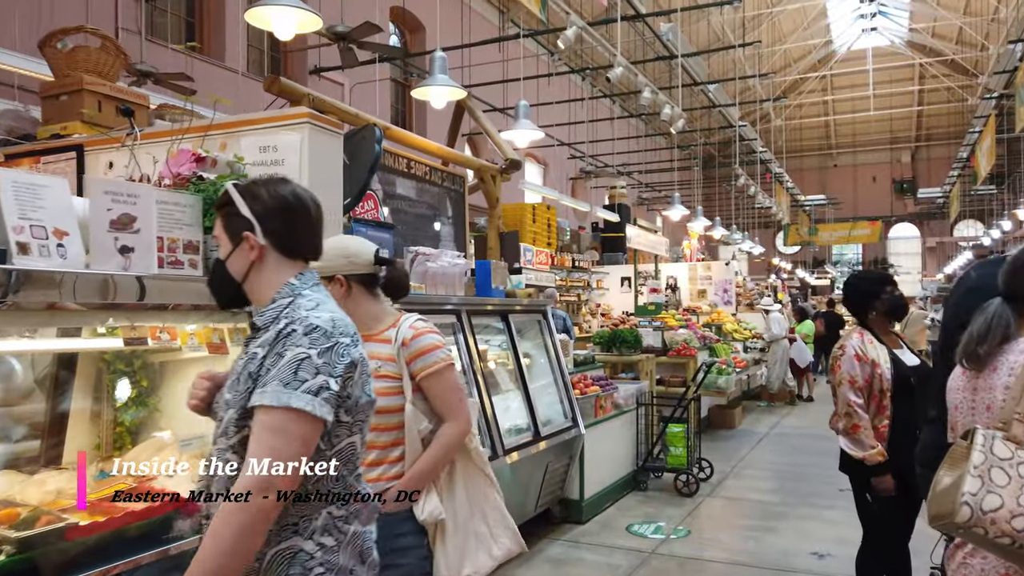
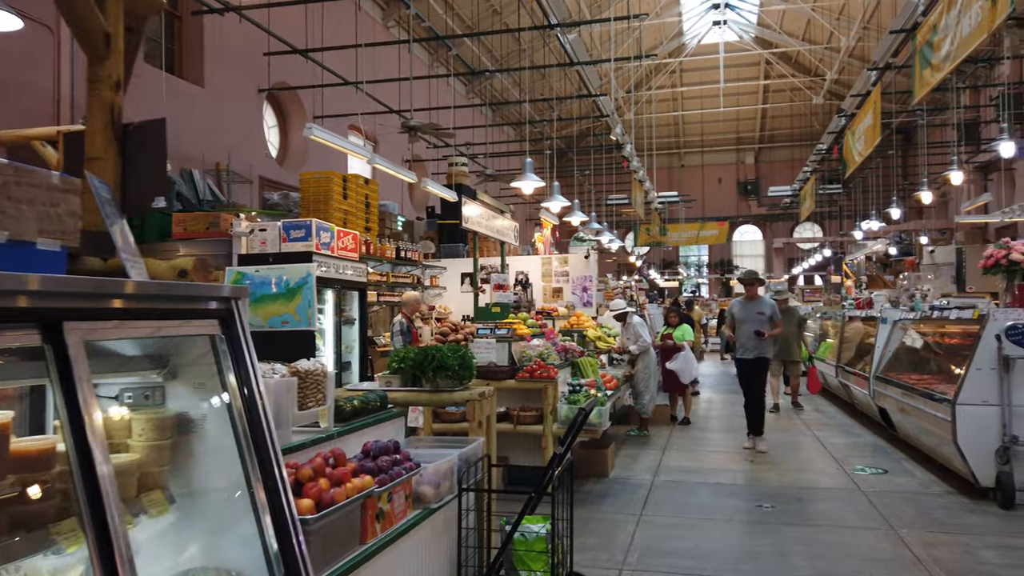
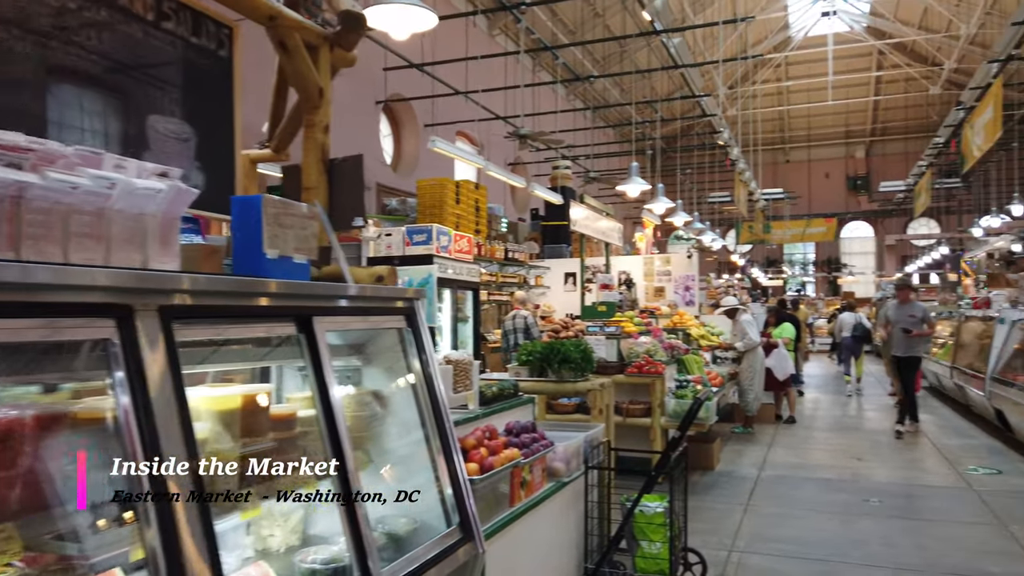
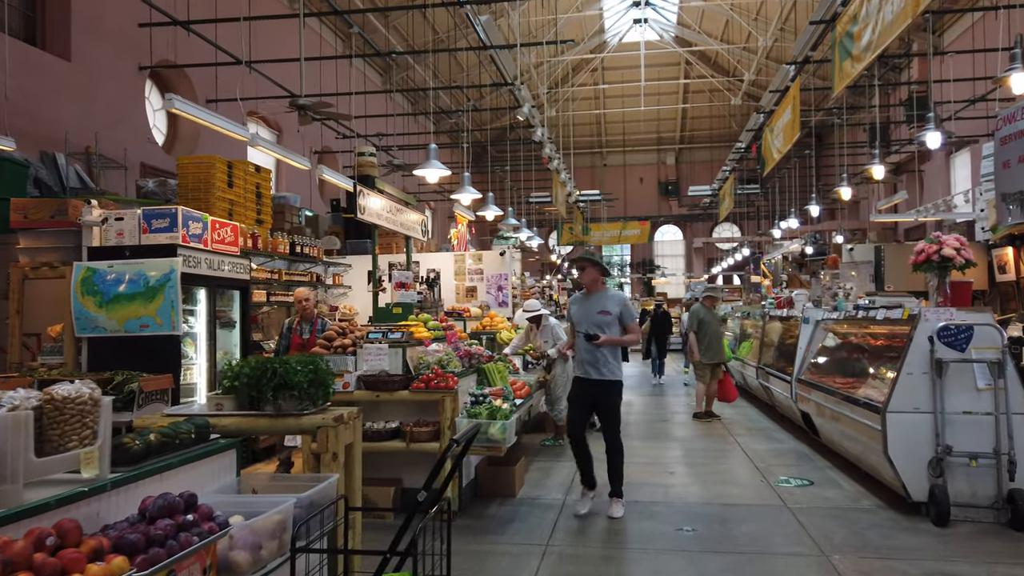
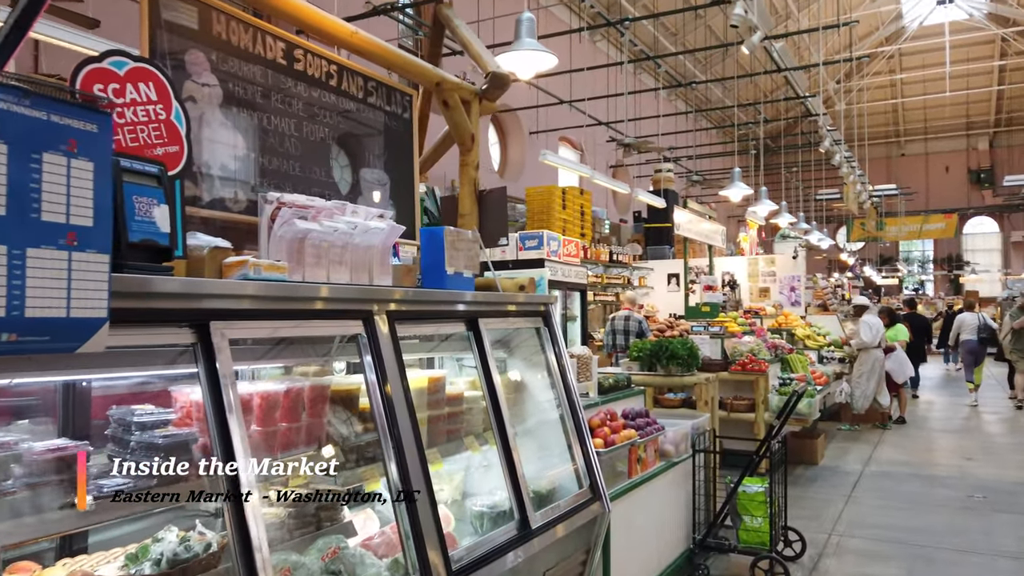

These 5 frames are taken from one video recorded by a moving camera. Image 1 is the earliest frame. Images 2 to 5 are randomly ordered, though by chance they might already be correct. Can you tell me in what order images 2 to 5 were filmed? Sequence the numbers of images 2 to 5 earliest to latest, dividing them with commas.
5, 3, 2, 4
